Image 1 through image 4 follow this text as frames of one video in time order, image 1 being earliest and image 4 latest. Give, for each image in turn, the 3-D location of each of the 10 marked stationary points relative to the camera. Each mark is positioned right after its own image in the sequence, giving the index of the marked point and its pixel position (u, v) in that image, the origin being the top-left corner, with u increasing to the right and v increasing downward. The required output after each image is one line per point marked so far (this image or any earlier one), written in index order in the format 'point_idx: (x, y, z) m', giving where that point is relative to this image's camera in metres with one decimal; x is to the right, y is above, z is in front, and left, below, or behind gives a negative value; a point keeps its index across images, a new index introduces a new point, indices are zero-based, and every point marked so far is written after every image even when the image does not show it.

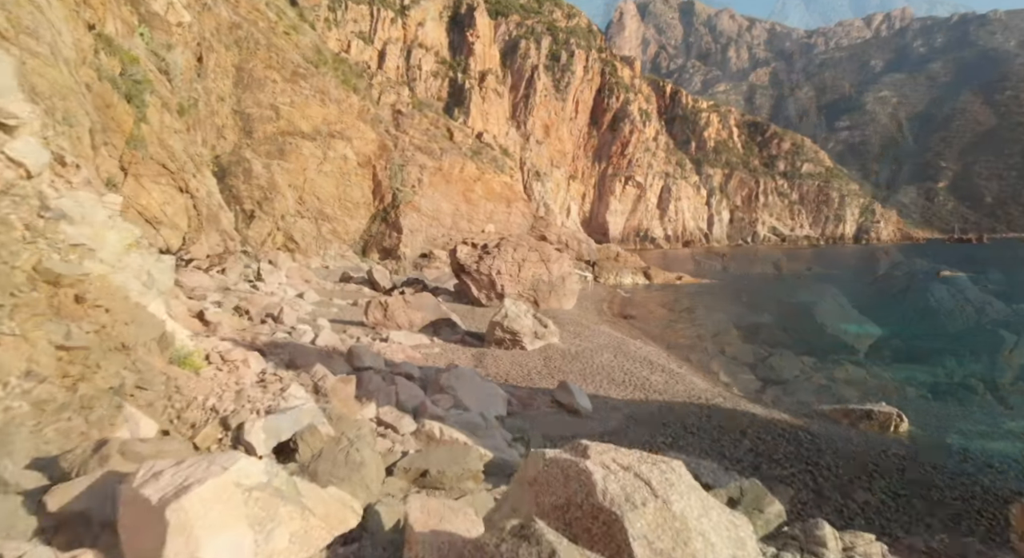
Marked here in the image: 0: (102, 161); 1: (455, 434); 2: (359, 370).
0: (-12.6, +3.6, +16.3) m
1: (-1.0, -2.7, +9.0) m
2: (-3.6, -2.2, +12.4) m
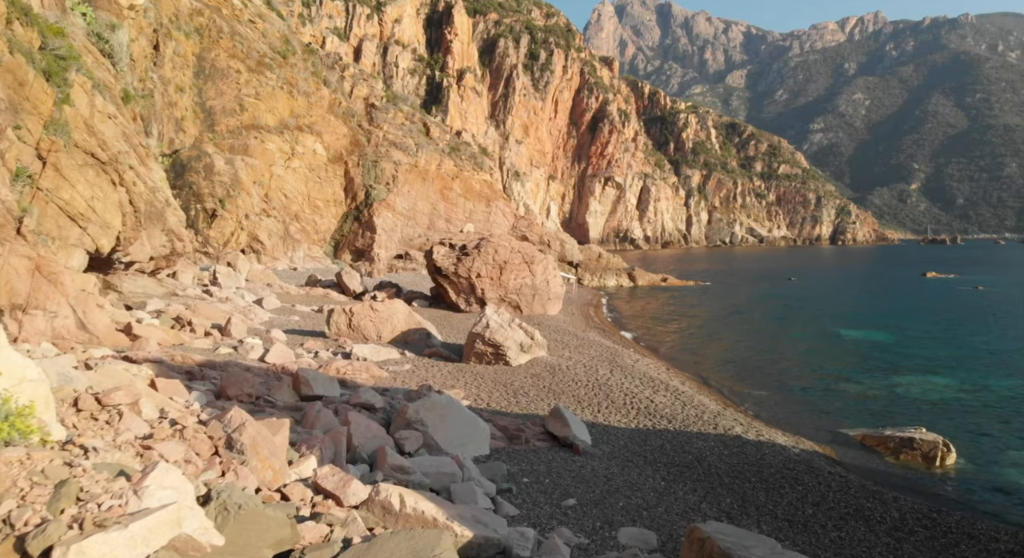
0: (-13.1, +3.5, +14.0) m
1: (-1.2, -2.9, +7.1) m
2: (-3.9, -2.3, +10.4) m
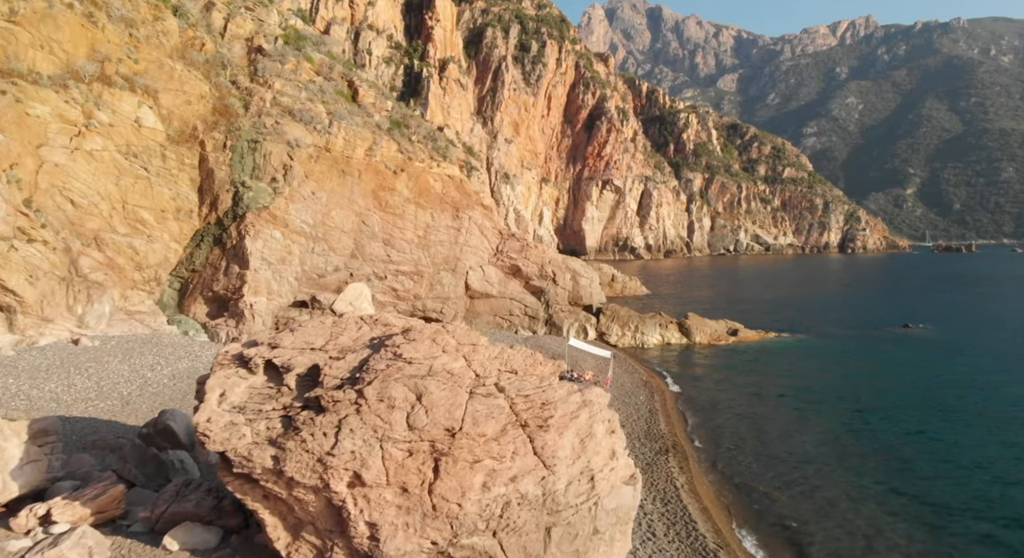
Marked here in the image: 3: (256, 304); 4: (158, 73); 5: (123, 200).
0: (-13.3, +2.2, +7.0) m
1: (-1.2, -4.0, +0.3) m
2: (-4.1, -3.5, +3.5) m
3: (-8.5, -0.8, +17.7) m
4: (-12.4, +7.2, +18.9) m
5: (-12.4, +2.5, +17.2) m
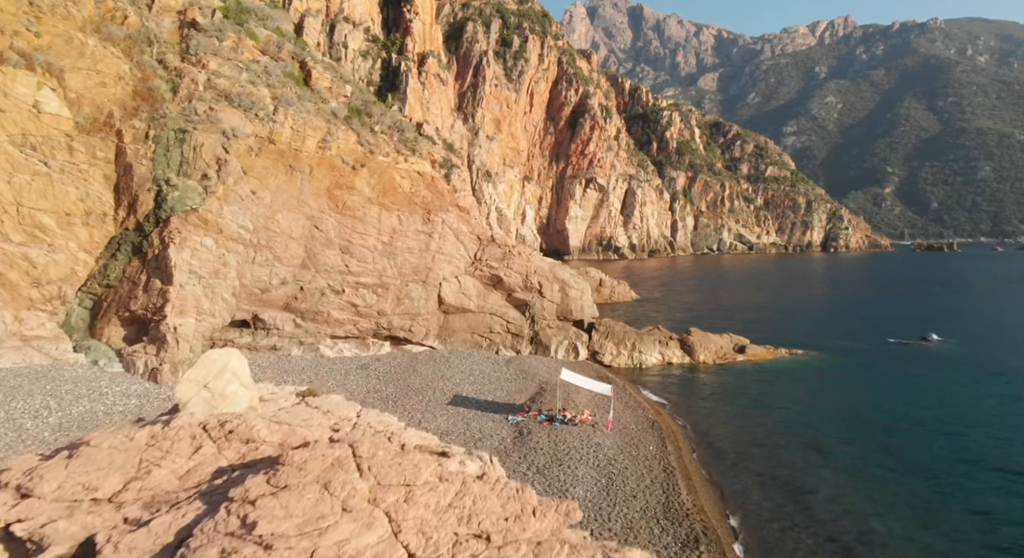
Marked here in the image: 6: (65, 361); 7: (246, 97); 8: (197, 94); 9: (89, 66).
0: (-13.5, +1.7, +3.9) m
1: (-1.2, -4.5, -2.4) m
2: (-4.1, -4.0, +0.8) m
3: (-9.0, -1.3, +14.7) m
4: (-13.0, +6.8, +15.8) m
5: (-13.0, +2.0, +14.1) m
6: (-11.4, -2.1, +13.7) m
7: (-8.8, +6.1, +18.1) m
8: (-10.1, +6.0, +17.3) m
9: (-12.6, +6.3, +16.0) m
